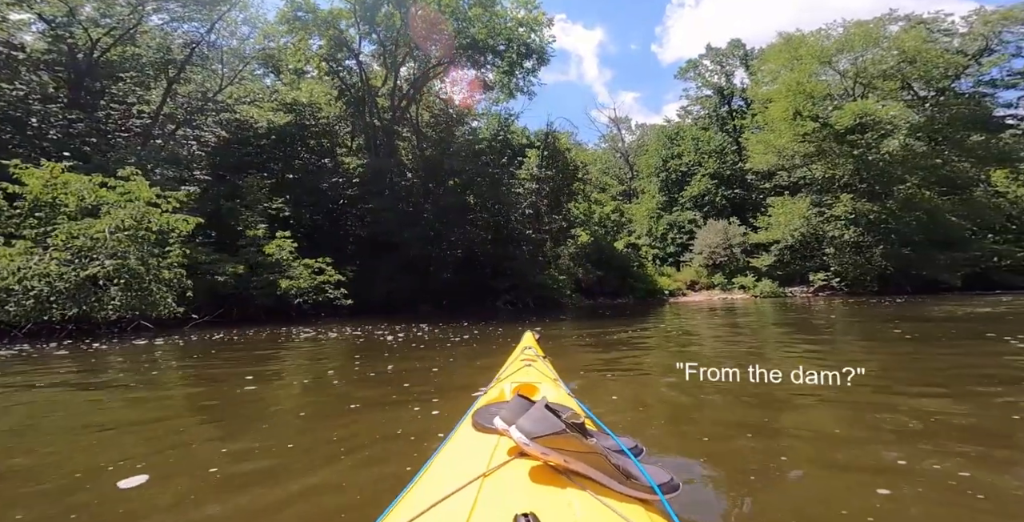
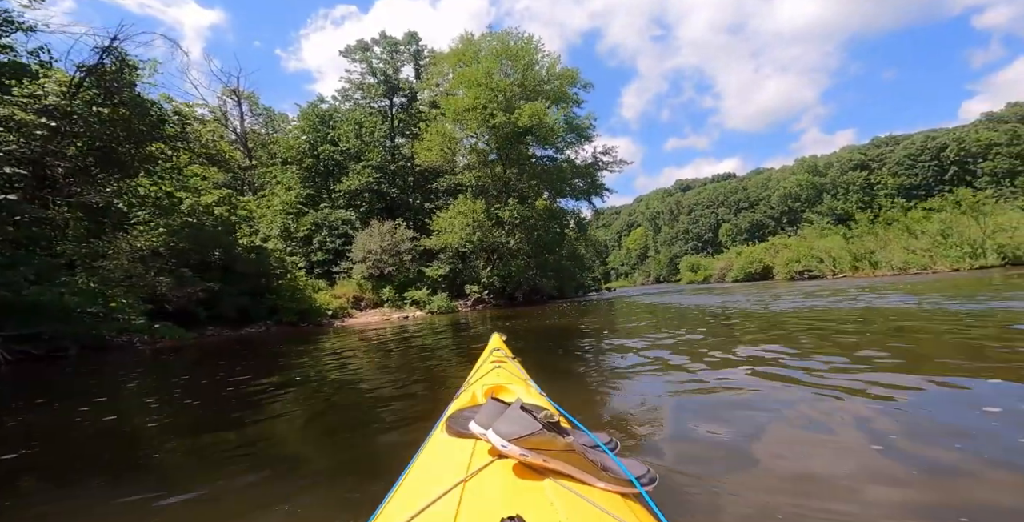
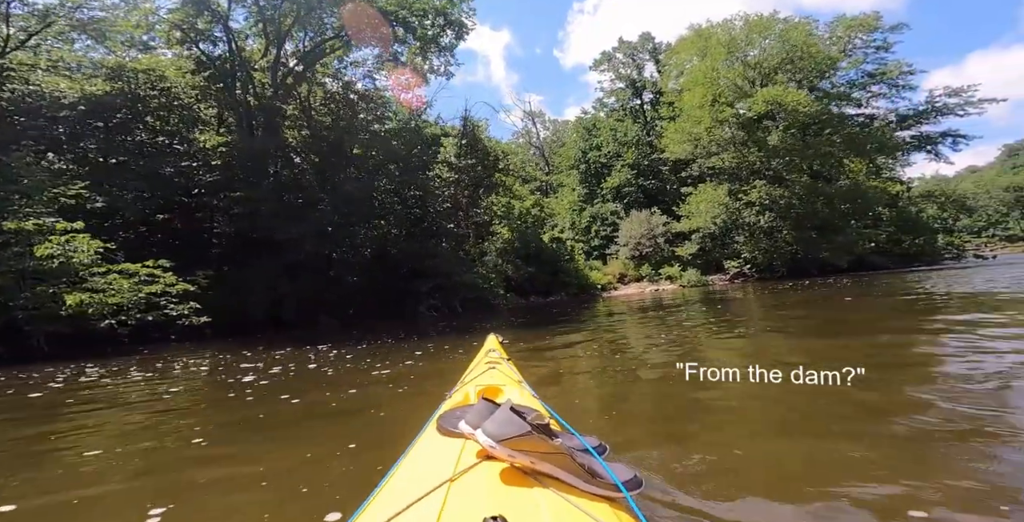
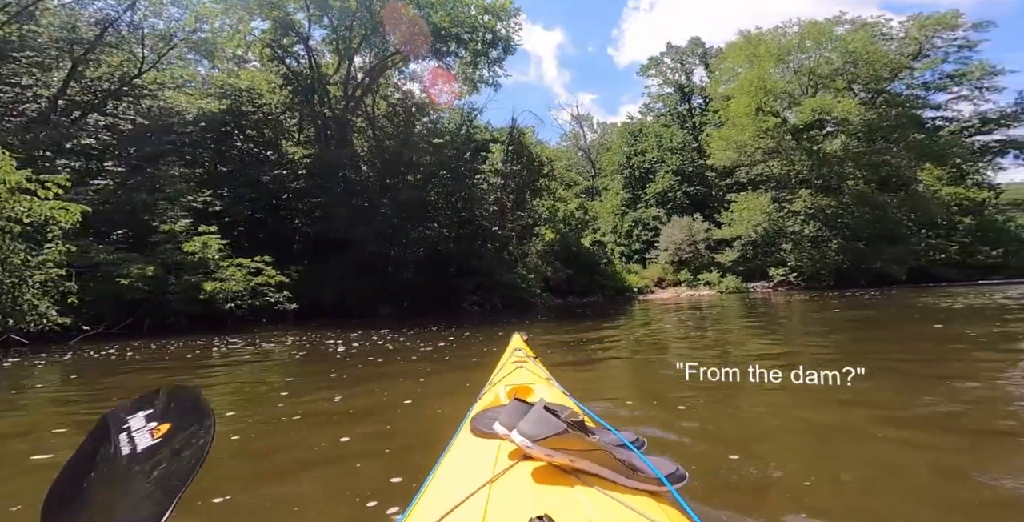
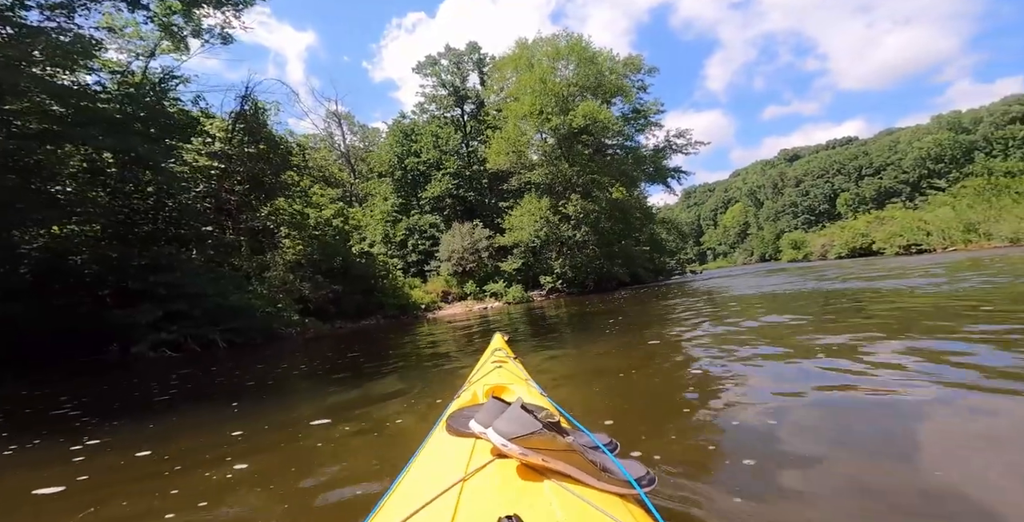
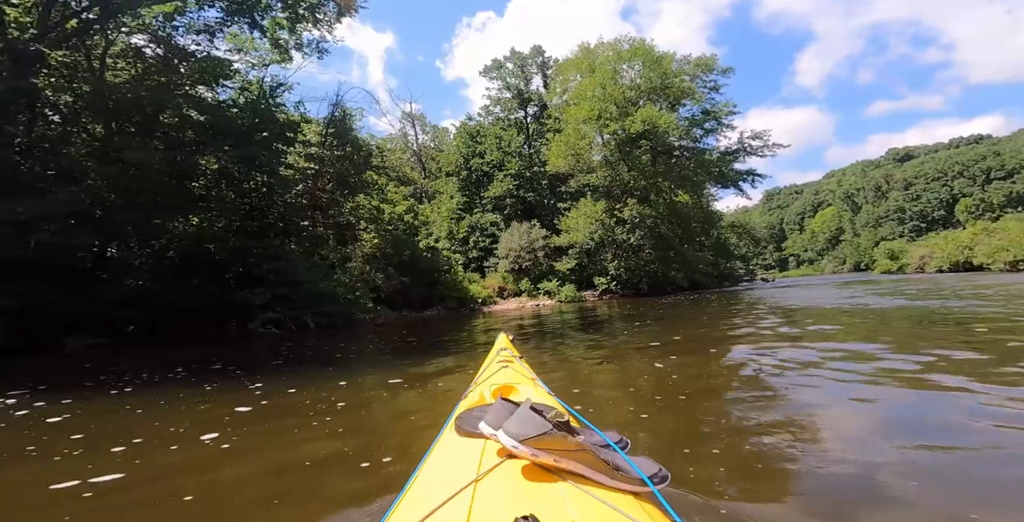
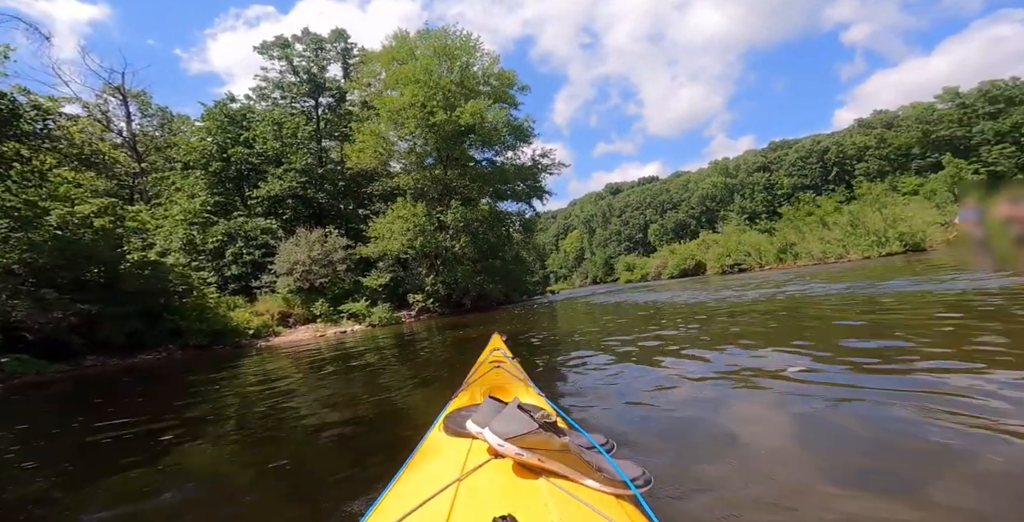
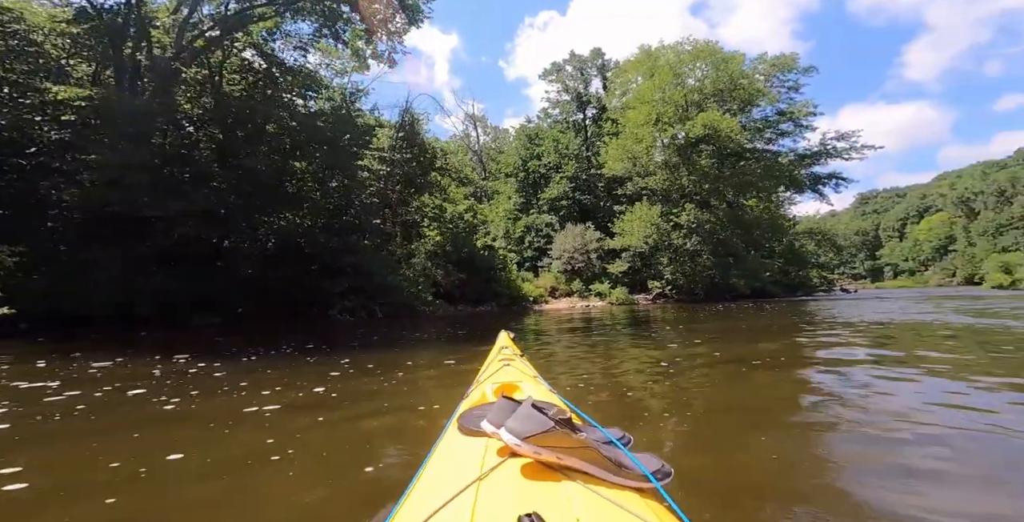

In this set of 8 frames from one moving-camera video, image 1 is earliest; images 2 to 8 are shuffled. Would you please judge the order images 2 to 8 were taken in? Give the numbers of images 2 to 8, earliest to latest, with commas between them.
4, 3, 8, 6, 5, 2, 7
